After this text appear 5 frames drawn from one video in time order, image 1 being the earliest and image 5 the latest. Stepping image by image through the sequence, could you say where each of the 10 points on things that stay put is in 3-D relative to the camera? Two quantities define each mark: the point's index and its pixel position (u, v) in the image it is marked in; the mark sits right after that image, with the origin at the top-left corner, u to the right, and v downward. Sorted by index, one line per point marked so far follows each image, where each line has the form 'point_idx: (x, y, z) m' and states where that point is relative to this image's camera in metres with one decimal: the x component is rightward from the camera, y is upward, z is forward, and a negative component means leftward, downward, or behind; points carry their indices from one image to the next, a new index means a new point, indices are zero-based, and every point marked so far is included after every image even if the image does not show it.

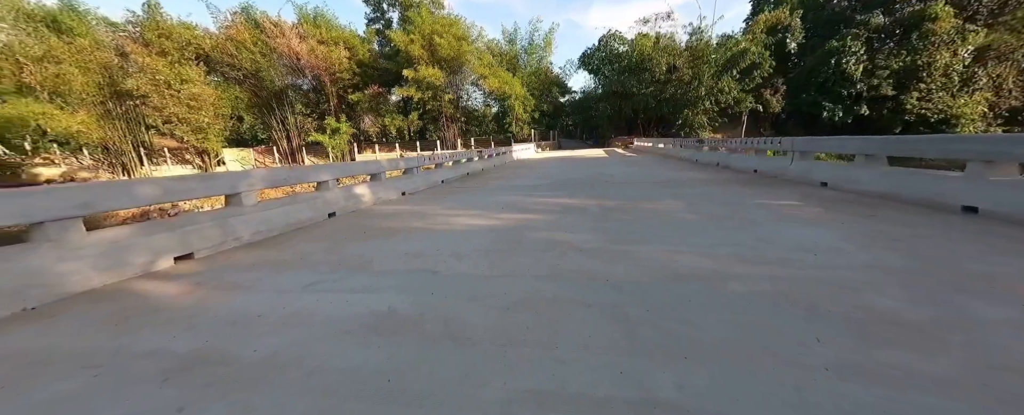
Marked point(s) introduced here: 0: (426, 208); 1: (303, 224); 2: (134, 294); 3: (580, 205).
0: (-1.2, 0.0, +4.9) m
1: (-2.4, -0.2, +4.3) m
2: (-2.4, -0.5, +2.3) m
3: (+0.7, 0.0, +4.0) m
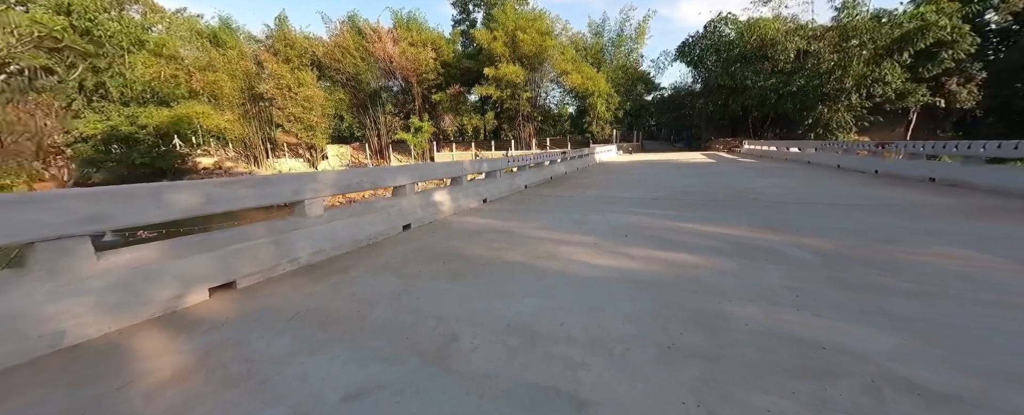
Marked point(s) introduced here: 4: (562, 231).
0: (0.0, -0.2, +3.9) m
1: (-1.3, -0.3, +3.5) m
2: (-1.6, -0.6, +1.6) m
3: (+1.7, -0.2, +2.6) m
4: (+0.5, -0.2, +3.5) m
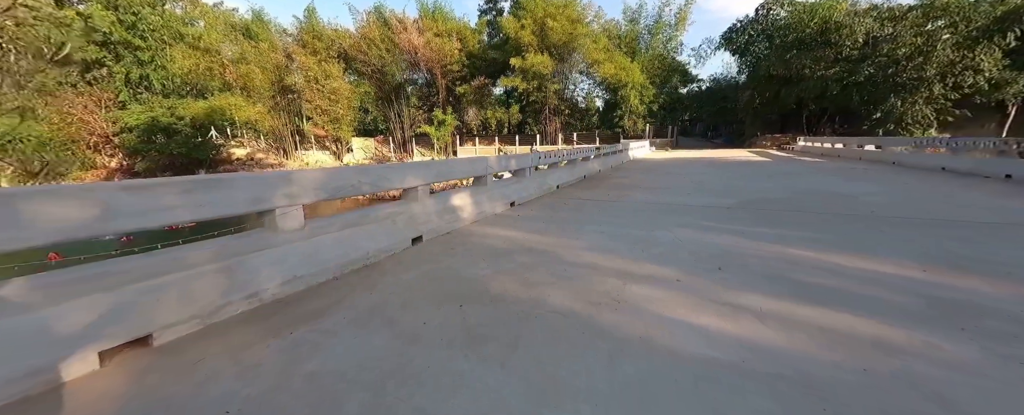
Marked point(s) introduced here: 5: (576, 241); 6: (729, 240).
0: (+0.4, -0.3, +3.0) m
1: (-1.0, -0.4, +2.7) m
2: (-1.5, -0.7, +0.8) m
3: (+1.9, -0.4, +1.6) m
4: (+0.8, -0.3, +2.6) m
5: (+0.5, -0.3, +3.1) m
6: (+1.7, -0.2, +2.8) m
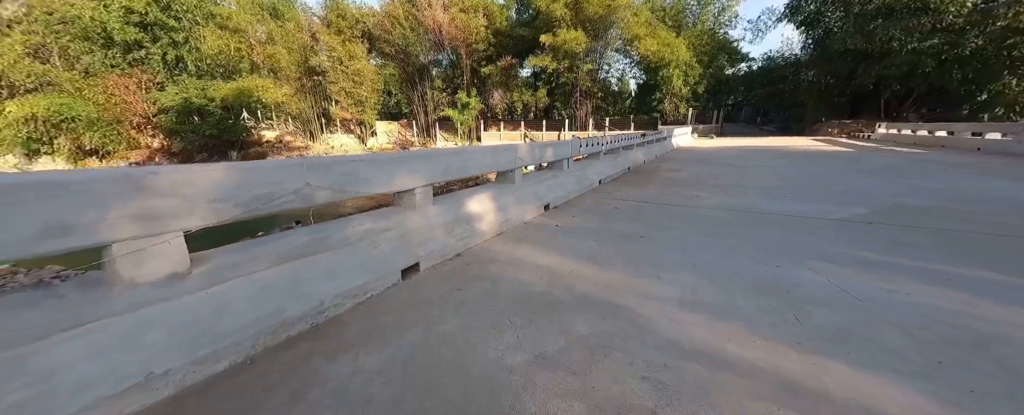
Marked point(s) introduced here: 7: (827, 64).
0: (+0.6, -0.4, +1.8) m
1: (-0.8, -0.5, +1.6) m
2: (-1.4, -0.9, -0.3) m
3: (+2.1, -0.6, +0.3) m
4: (+1.0, -0.5, +1.4) m
5: (+0.8, -0.4, +1.9) m
6: (+1.9, -0.4, +1.6) m
7: (+13.0, +5.9, +15.2) m
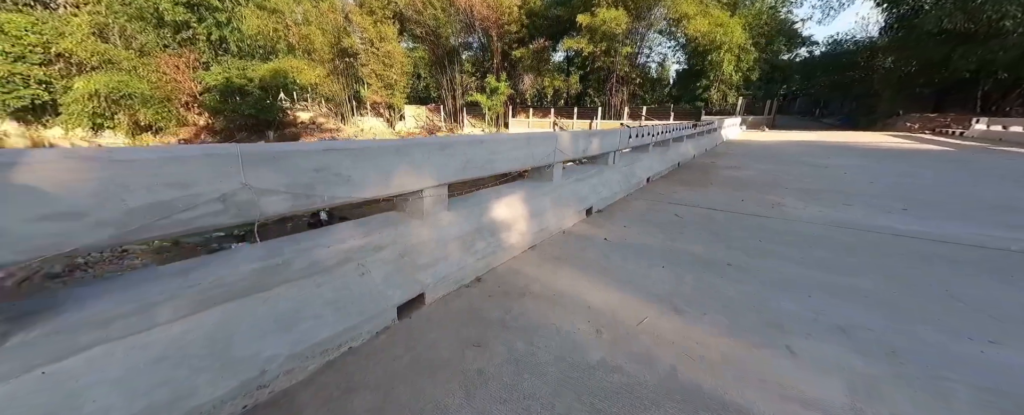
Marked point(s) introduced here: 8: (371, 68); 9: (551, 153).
0: (+0.7, -0.5, +1.1) m
1: (-0.7, -0.5, +1.0) m
2: (-1.4, -1.0, -0.8) m
3: (+2.1, -0.8, -0.5) m
4: (+1.1, -0.6, +0.6) m
5: (+0.9, -0.5, +1.1) m
6: (+2.0, -0.6, +0.7) m
7: (+14.3, +5.7, +13.3) m
8: (-6.6, +6.5, +16.8) m
9: (+0.3, +0.4, +2.6) m
